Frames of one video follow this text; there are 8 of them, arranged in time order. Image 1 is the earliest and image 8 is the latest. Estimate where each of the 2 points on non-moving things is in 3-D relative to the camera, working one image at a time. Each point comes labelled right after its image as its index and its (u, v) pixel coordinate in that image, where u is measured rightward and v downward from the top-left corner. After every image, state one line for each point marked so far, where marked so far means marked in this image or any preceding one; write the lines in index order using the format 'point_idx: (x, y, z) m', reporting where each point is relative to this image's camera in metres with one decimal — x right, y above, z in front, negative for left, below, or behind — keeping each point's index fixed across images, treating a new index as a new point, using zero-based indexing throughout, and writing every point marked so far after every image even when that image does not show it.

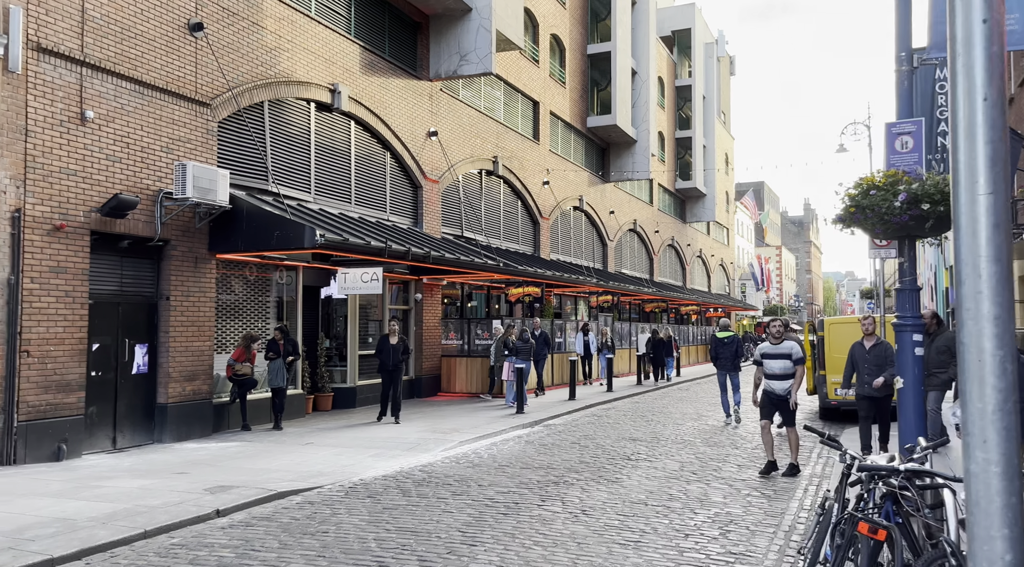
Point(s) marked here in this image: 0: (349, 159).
0: (-3.2, +2.4, +16.9) m
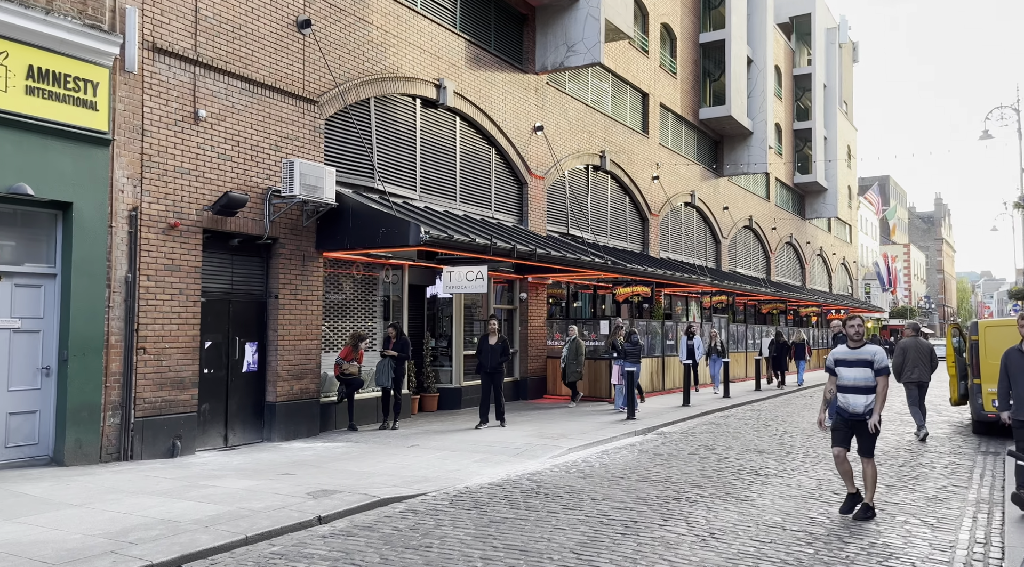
0: (-1.1, +2.5, +16.6) m
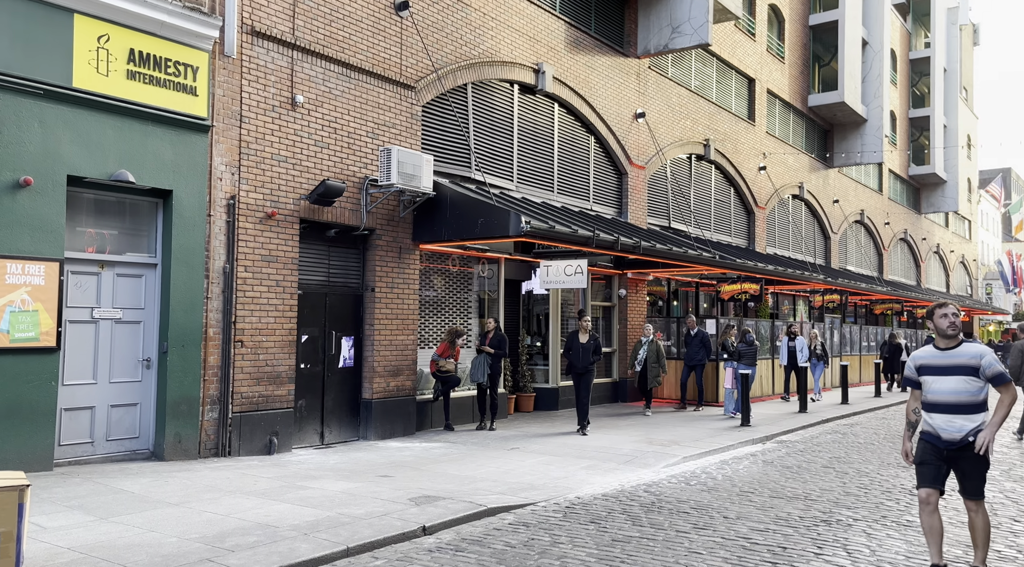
0: (+0.8, +2.6, +15.9) m
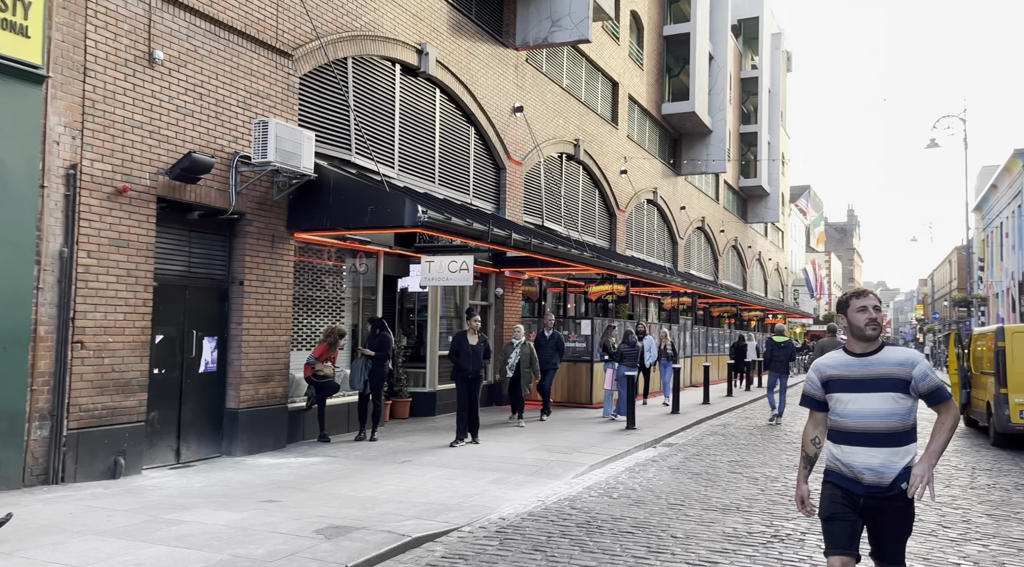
0: (-1.3, +2.6, +14.8) m
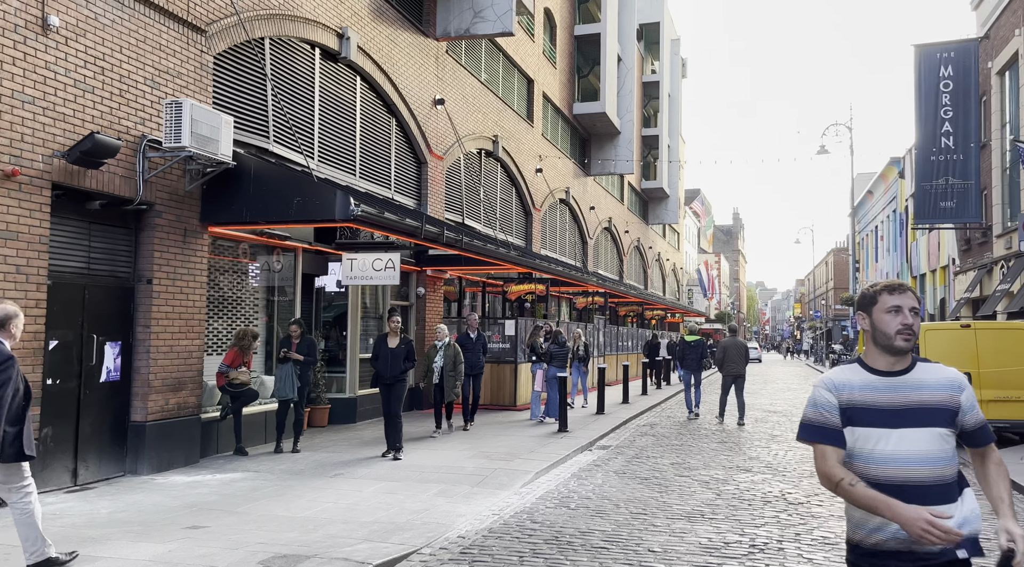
0: (-2.5, +2.6, +13.9) m
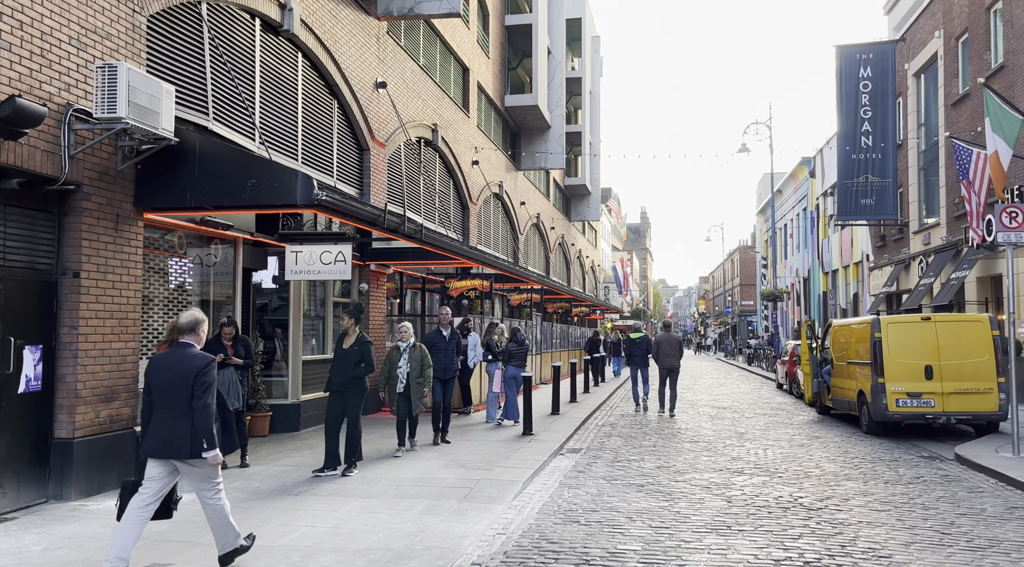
0: (-3.2, +2.7, +12.7) m
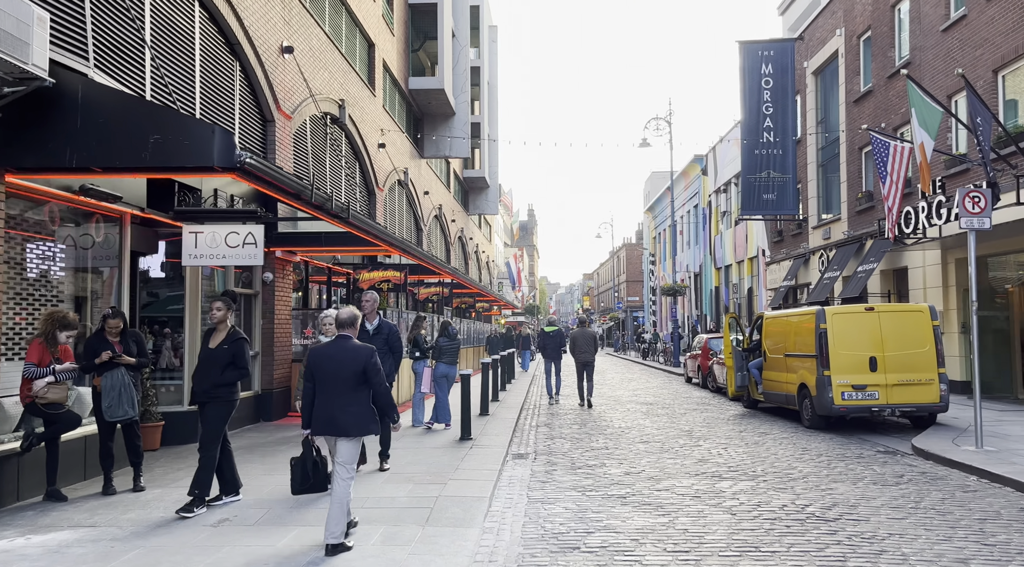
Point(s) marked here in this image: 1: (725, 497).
0: (-4.0, +2.9, +10.9) m
1: (+1.9, -1.9, +7.9) m
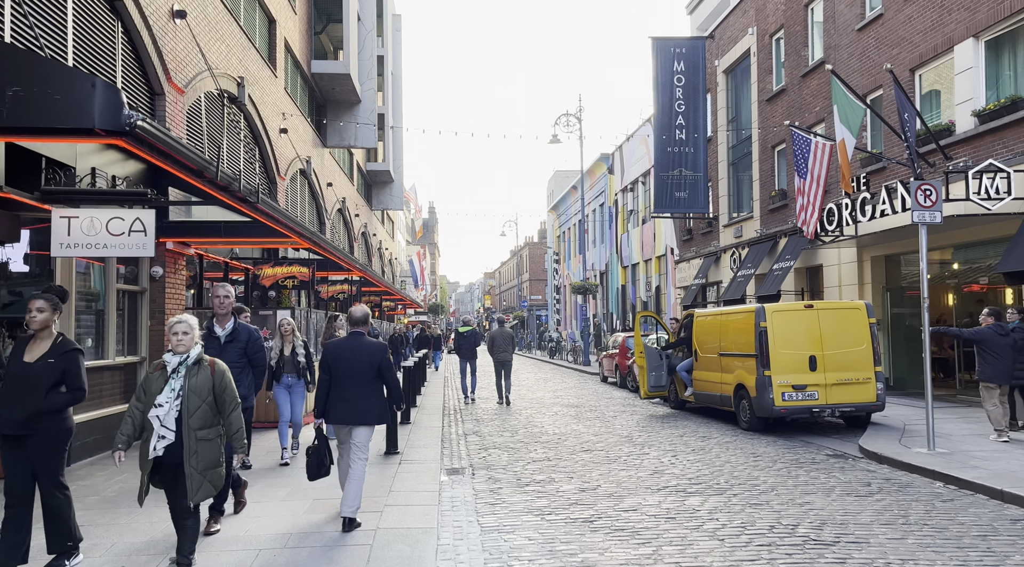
0: (-4.7, +2.9, +9.3) m
1: (+1.5, -1.9, +7.0) m
